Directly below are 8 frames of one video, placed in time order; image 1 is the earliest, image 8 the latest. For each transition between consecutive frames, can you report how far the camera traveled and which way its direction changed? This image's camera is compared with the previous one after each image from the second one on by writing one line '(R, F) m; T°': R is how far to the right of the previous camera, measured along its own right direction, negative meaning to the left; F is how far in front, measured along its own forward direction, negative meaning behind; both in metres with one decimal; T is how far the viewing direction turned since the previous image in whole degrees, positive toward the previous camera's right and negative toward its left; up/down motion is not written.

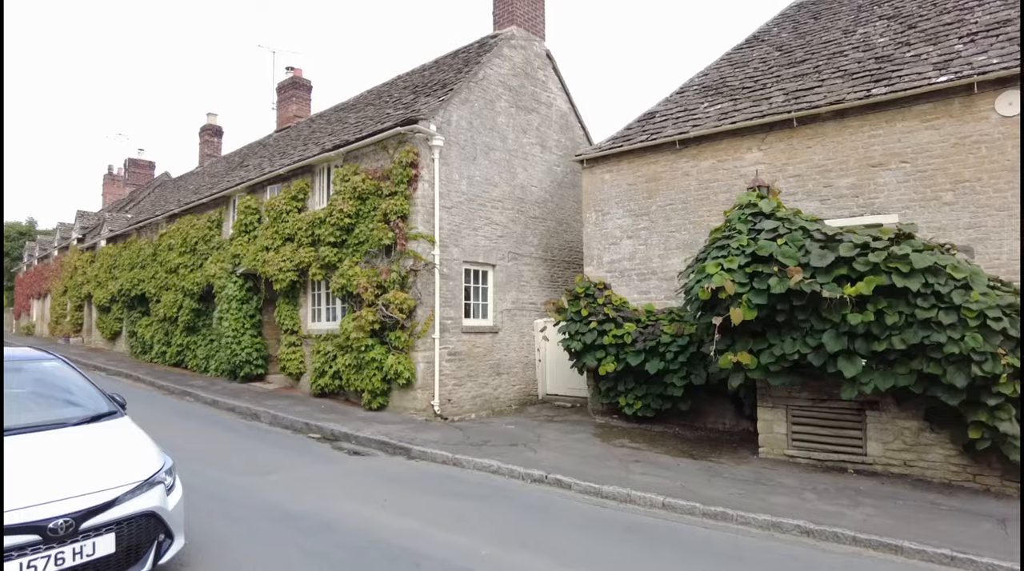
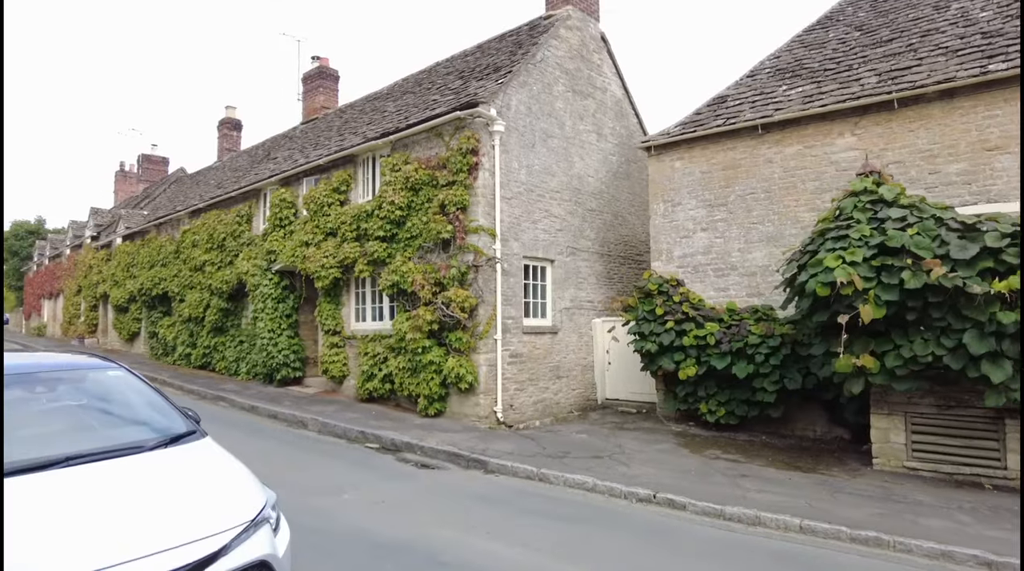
(-1.1, +0.8) m; 0°
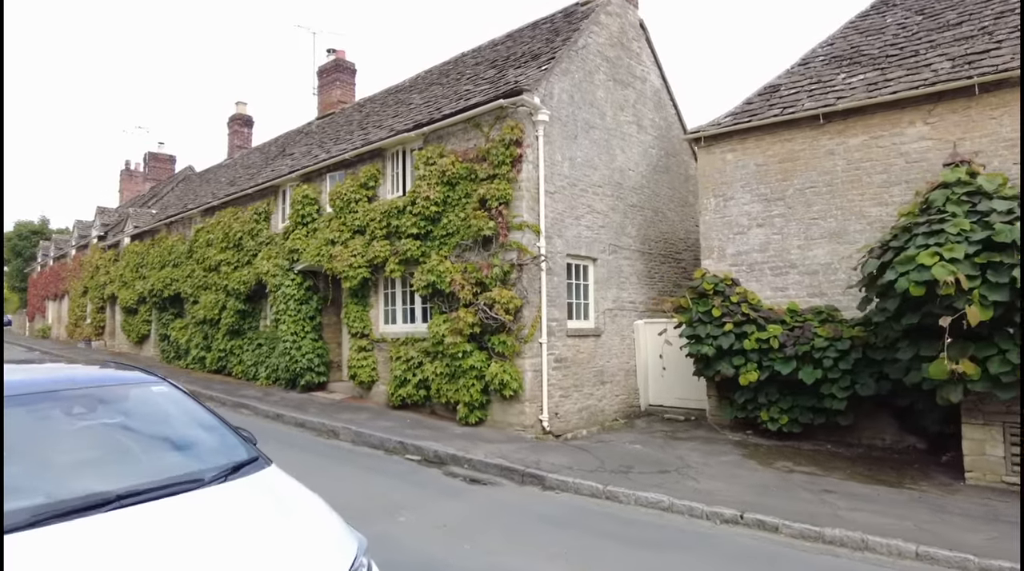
(-0.7, +0.6) m; 0°
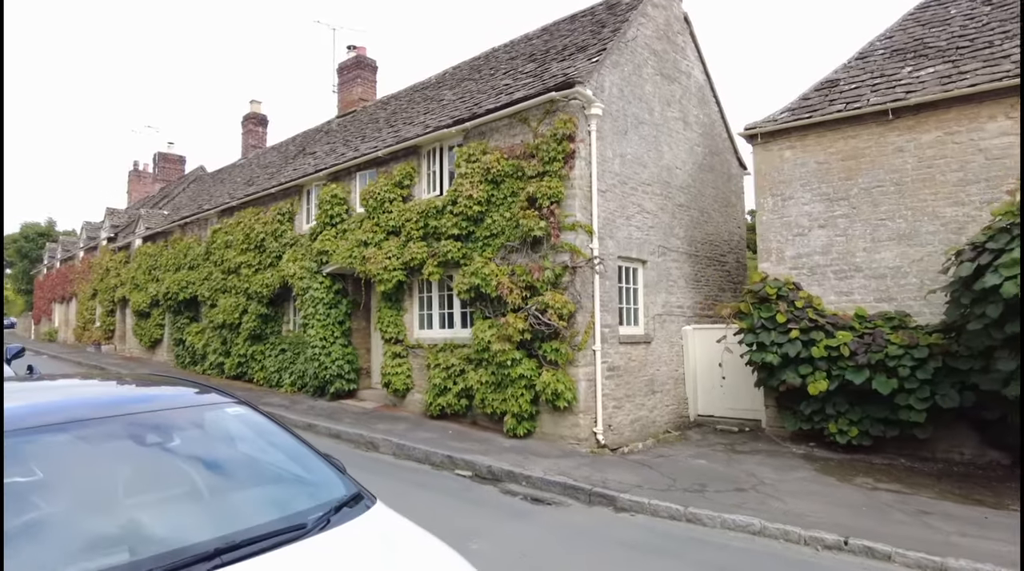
(-0.7, +0.5) m; 0°
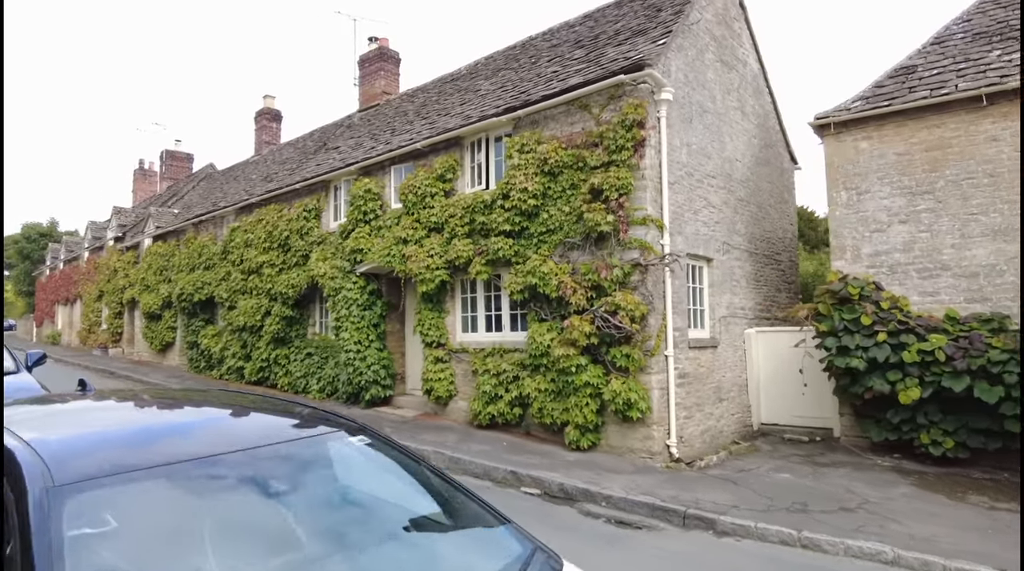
(-0.9, +0.7) m; 0°
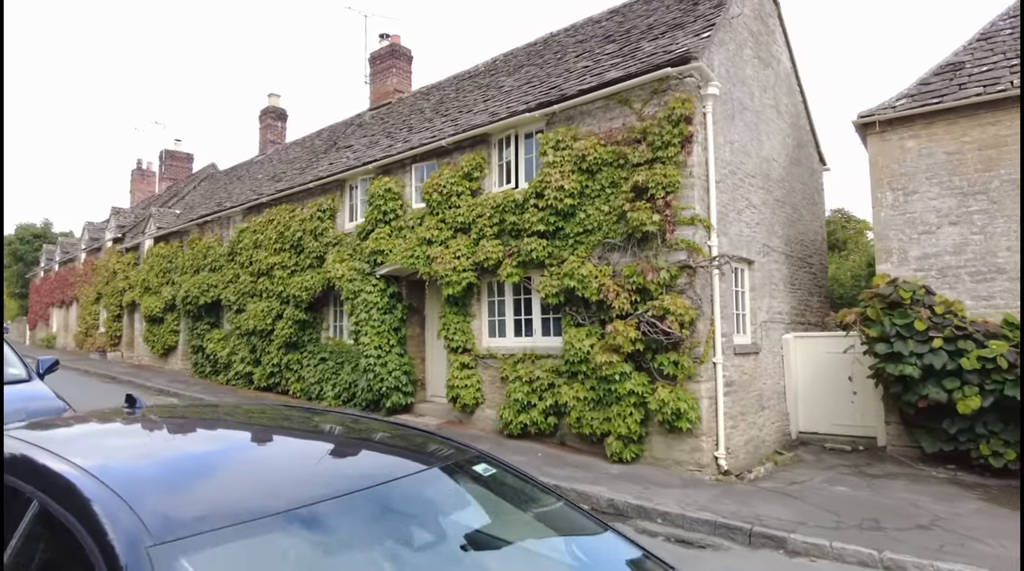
(-0.6, +0.4) m; +1°
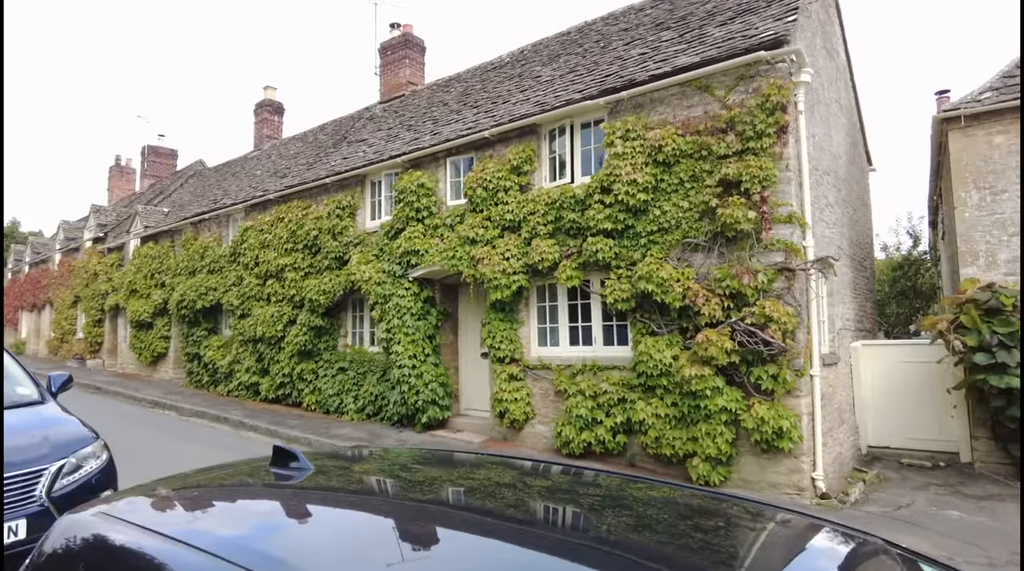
(-1.2, +0.9) m; +2°
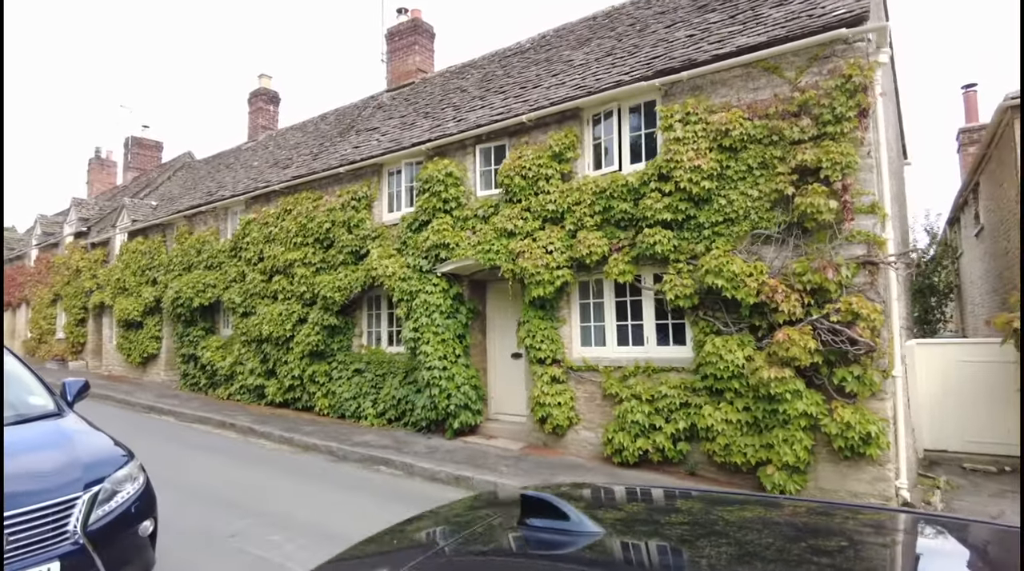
(-0.9, +0.6) m; +2°
